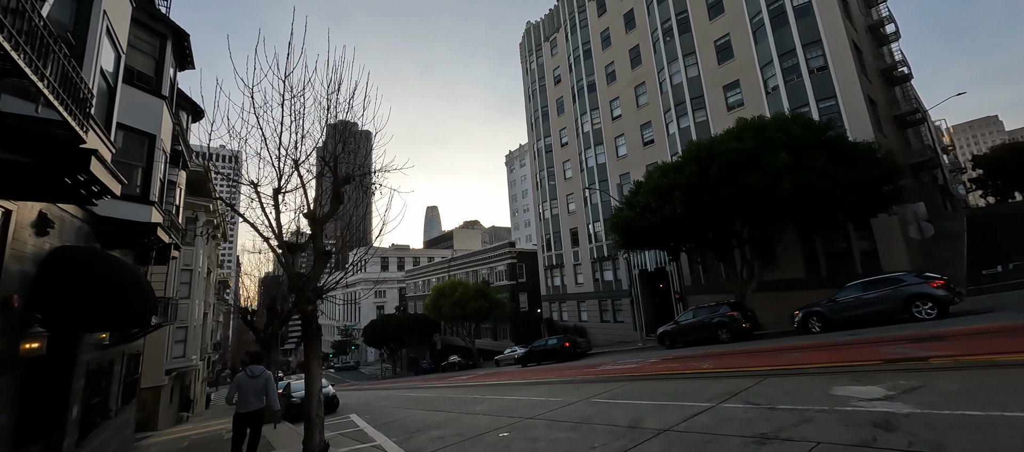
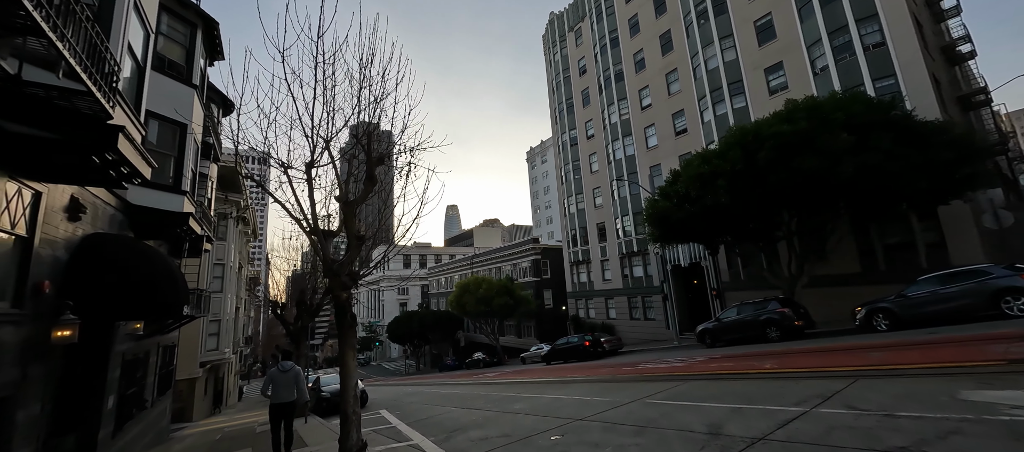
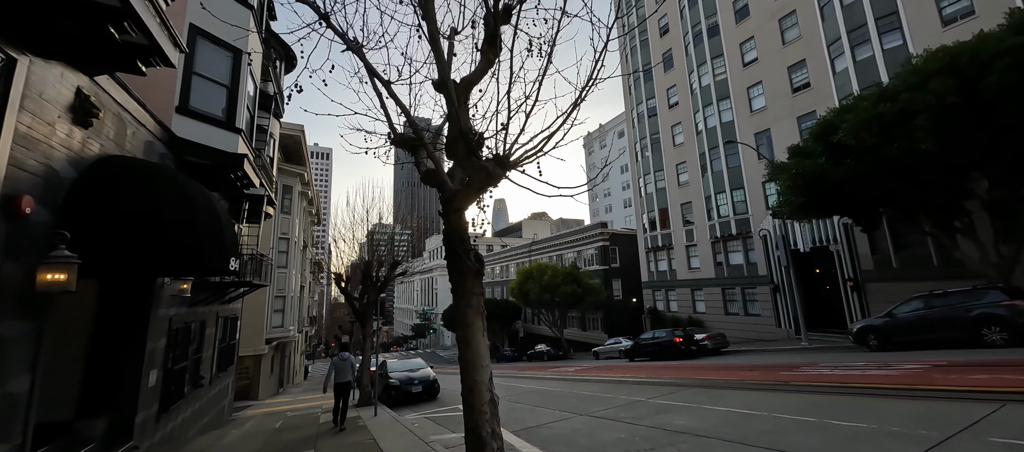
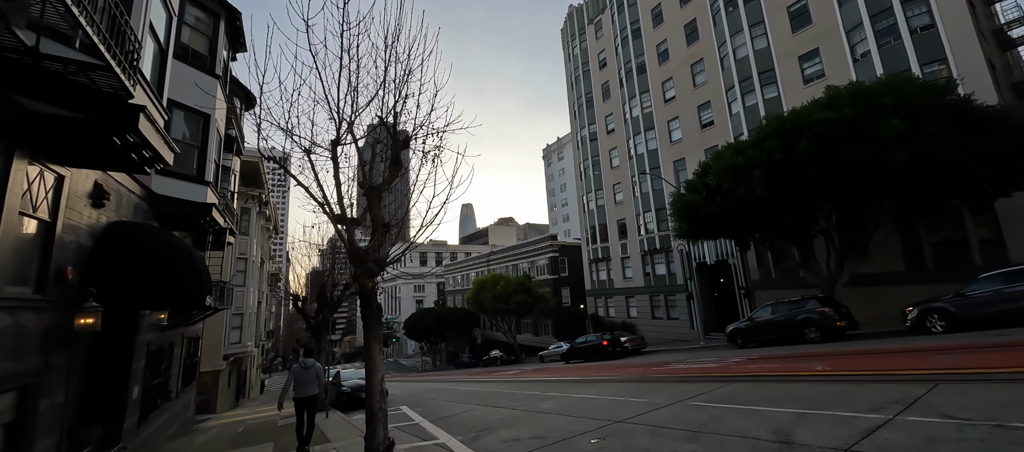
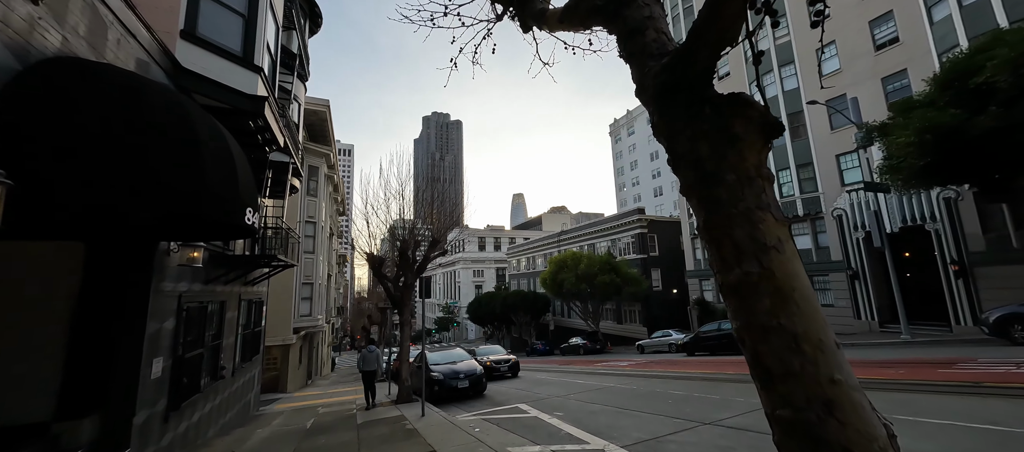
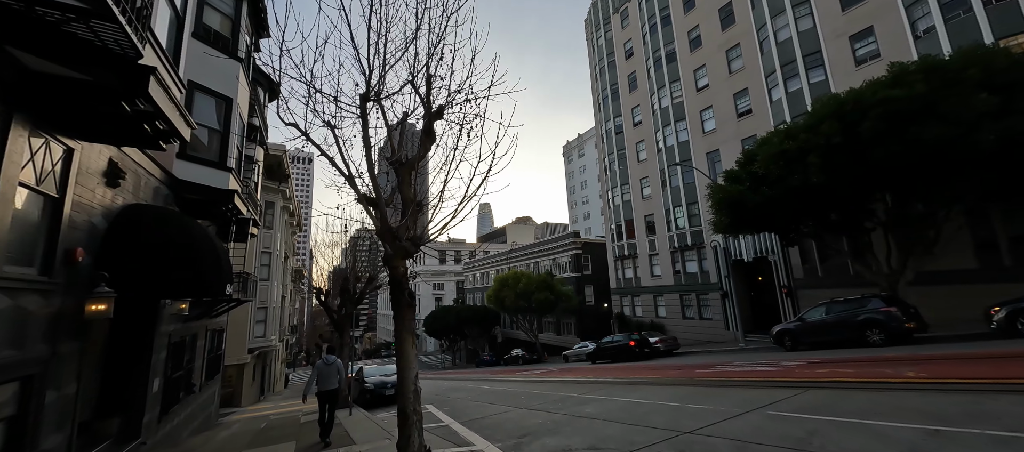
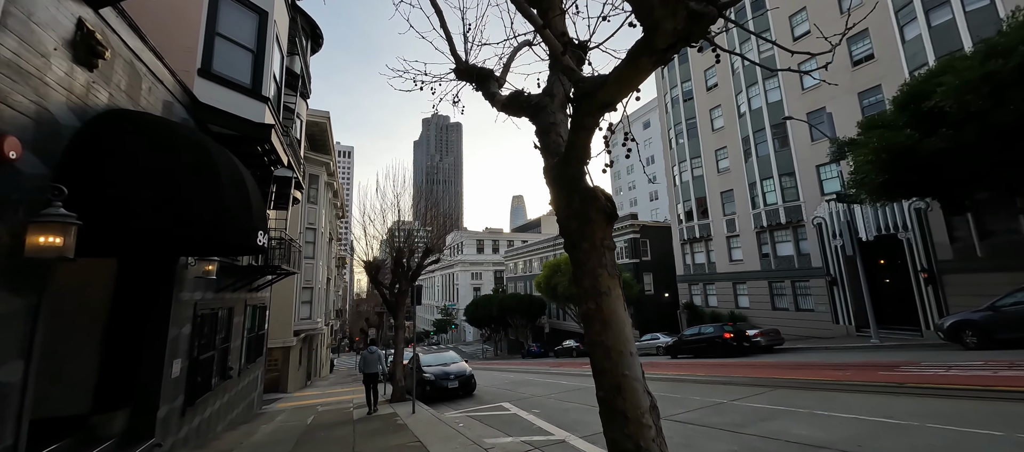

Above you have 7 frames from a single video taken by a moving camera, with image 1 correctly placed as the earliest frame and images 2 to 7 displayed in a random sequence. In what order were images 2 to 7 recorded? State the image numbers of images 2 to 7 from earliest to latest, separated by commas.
2, 4, 6, 3, 7, 5
